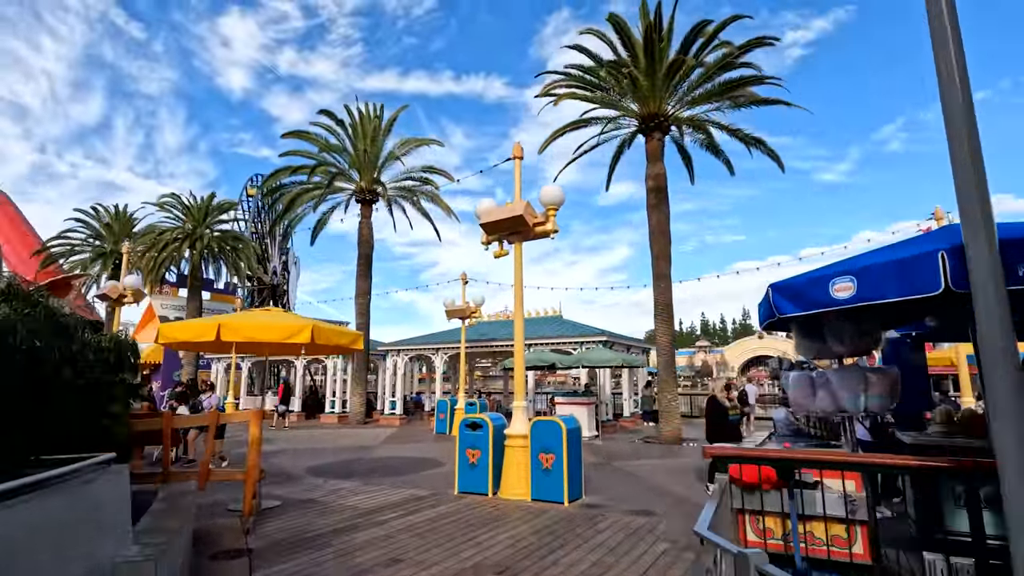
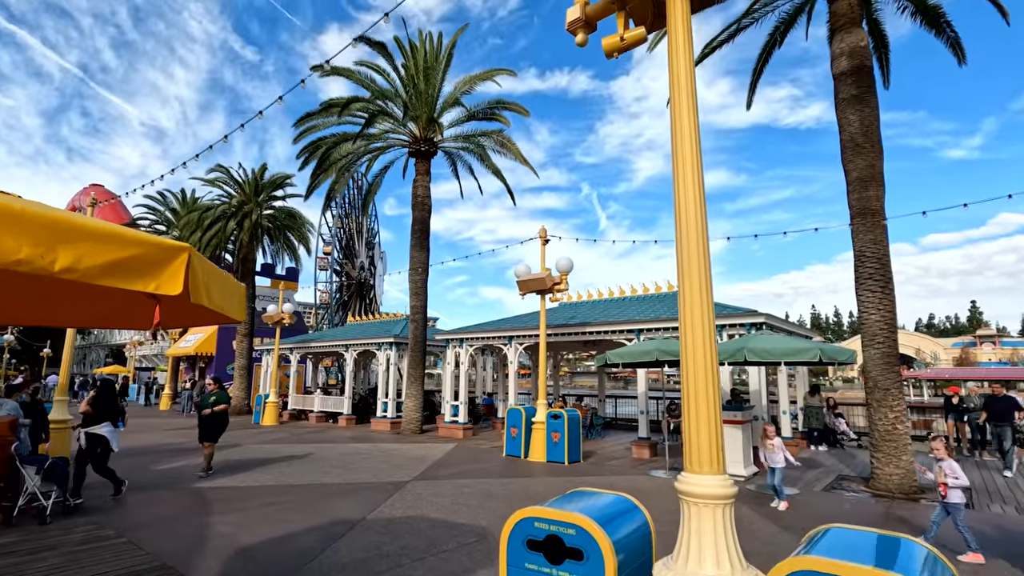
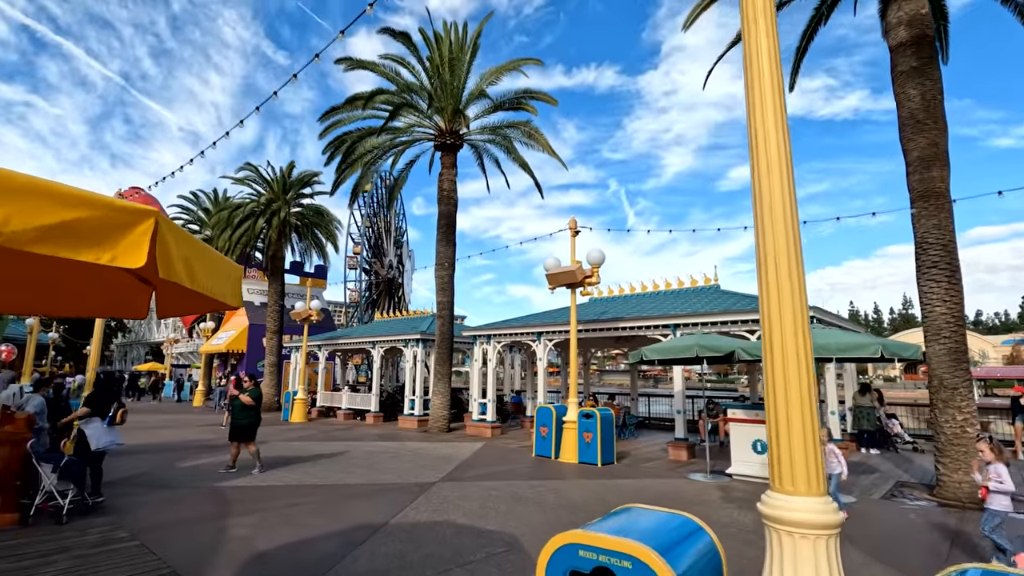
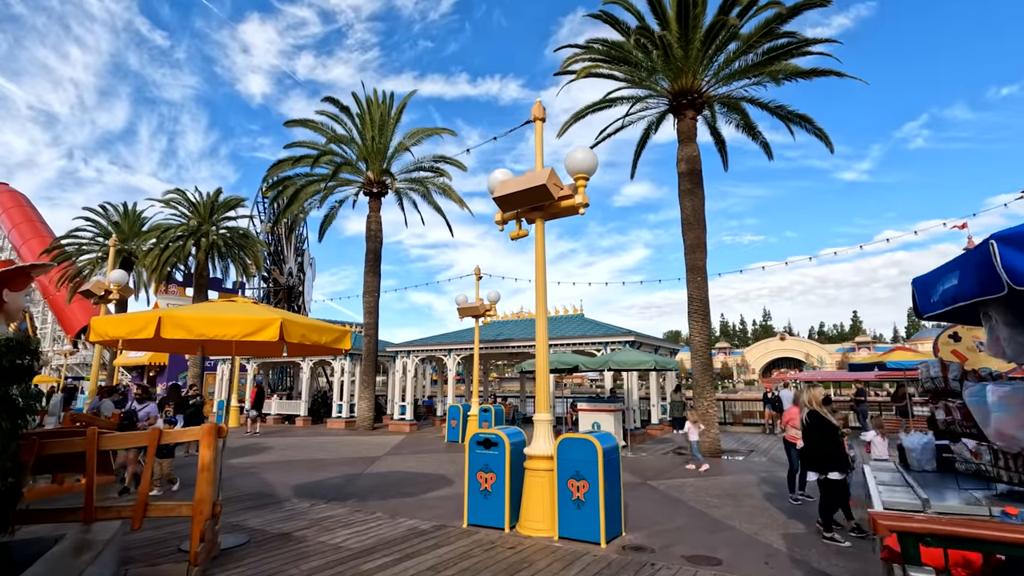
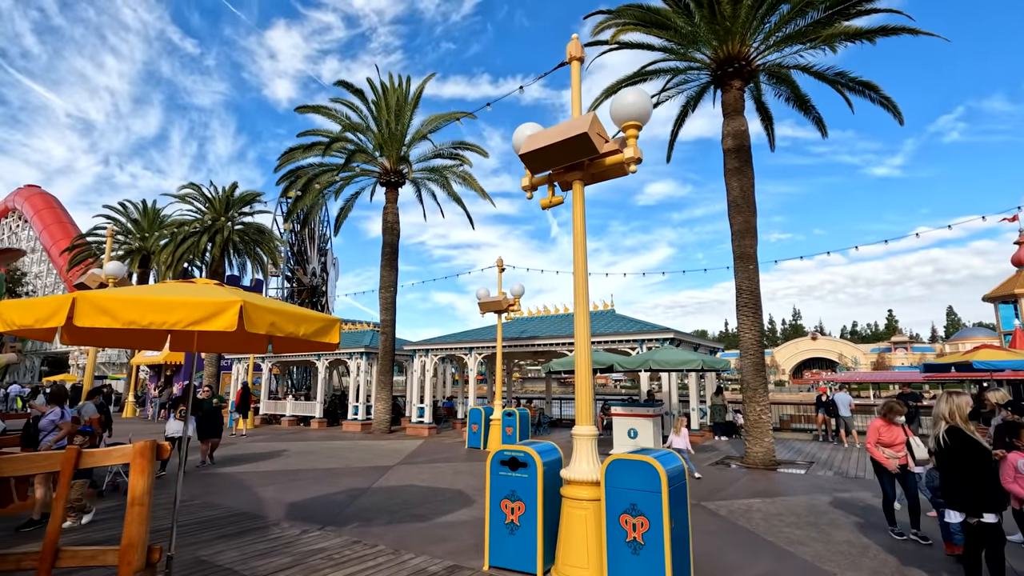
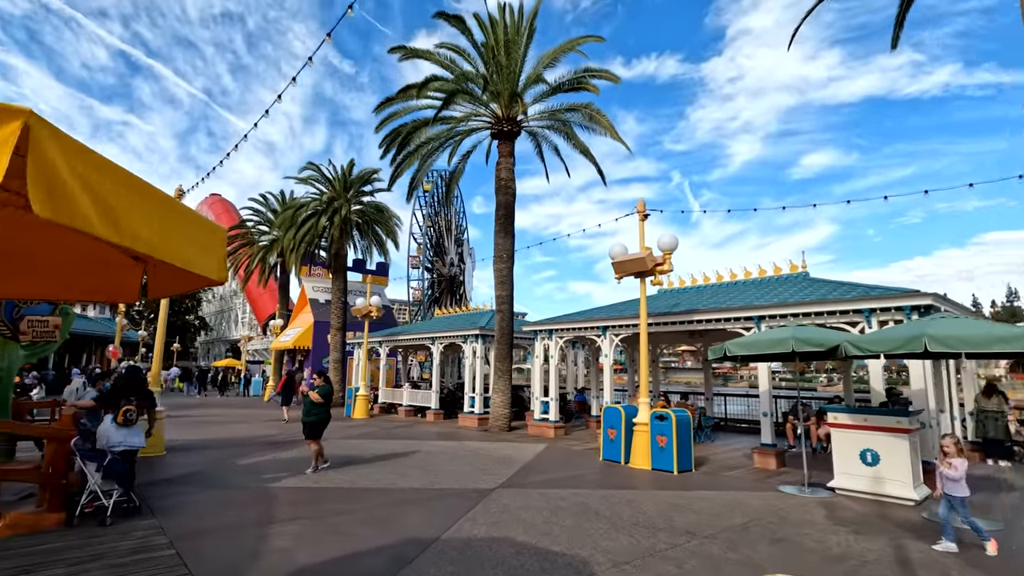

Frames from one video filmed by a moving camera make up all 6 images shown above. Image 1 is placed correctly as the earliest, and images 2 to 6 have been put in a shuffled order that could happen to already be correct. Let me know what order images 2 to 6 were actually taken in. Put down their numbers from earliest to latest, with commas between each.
4, 5, 2, 3, 6
